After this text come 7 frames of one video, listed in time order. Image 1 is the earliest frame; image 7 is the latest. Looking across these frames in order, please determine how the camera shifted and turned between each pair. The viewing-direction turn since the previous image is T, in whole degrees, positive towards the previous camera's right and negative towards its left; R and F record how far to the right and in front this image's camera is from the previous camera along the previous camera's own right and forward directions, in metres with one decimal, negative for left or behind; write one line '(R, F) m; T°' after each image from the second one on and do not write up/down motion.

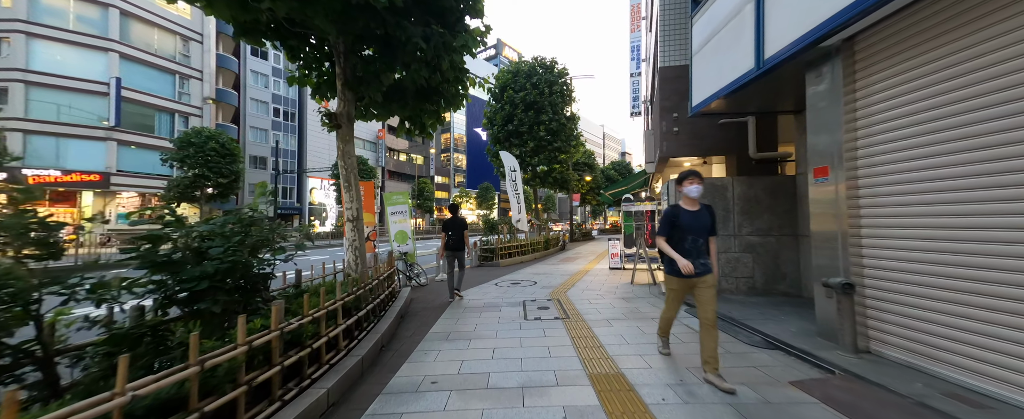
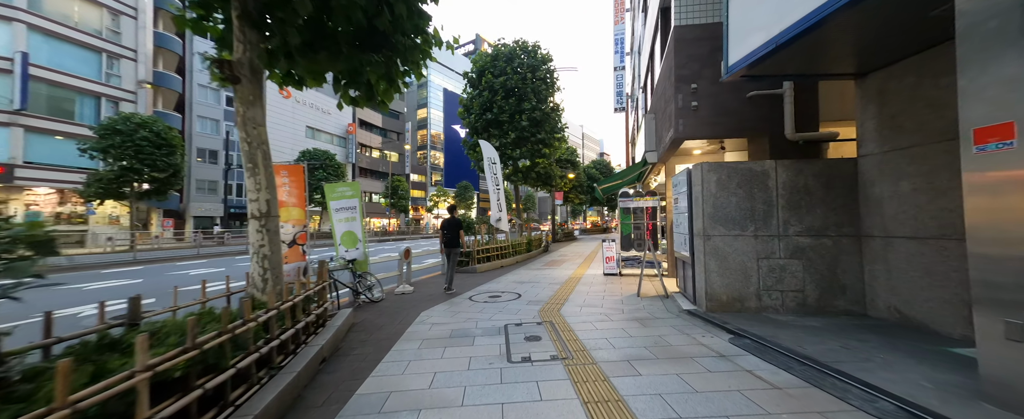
(0.0, +1.7) m; +4°
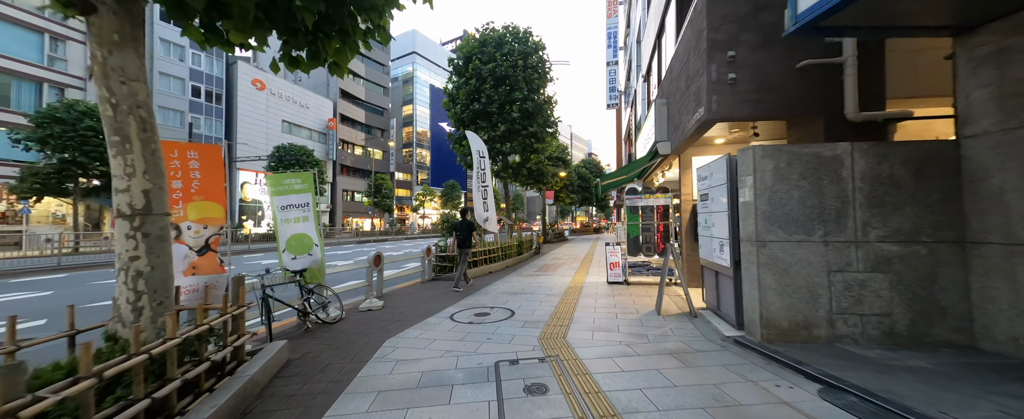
(-0.1, +1.3) m; +2°
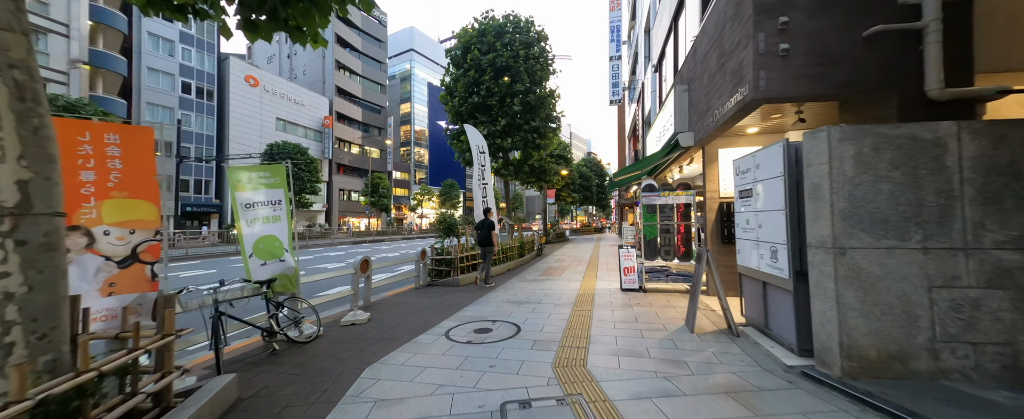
(-0.1, +0.8) m; 0°
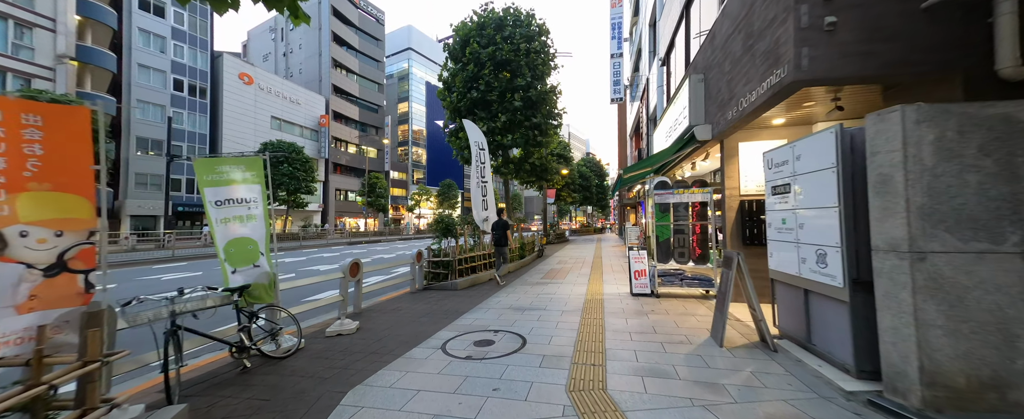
(-0.1, +0.5) m; 0°
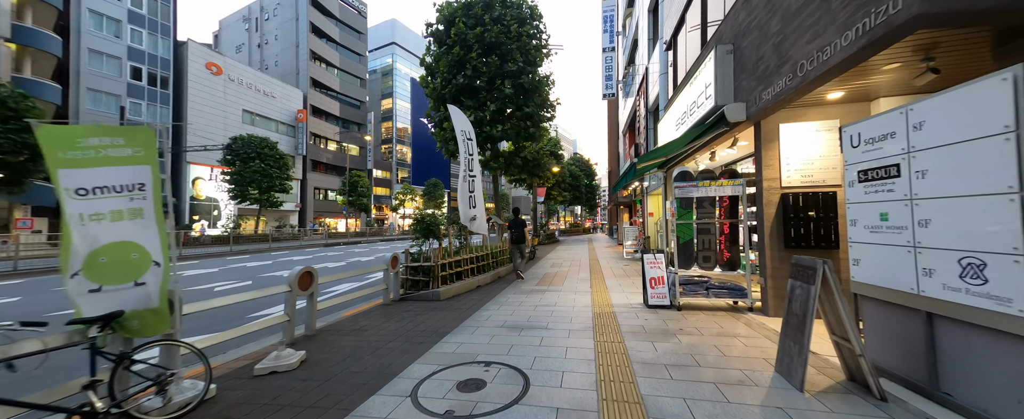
(-0.1, +1.2) m; +2°
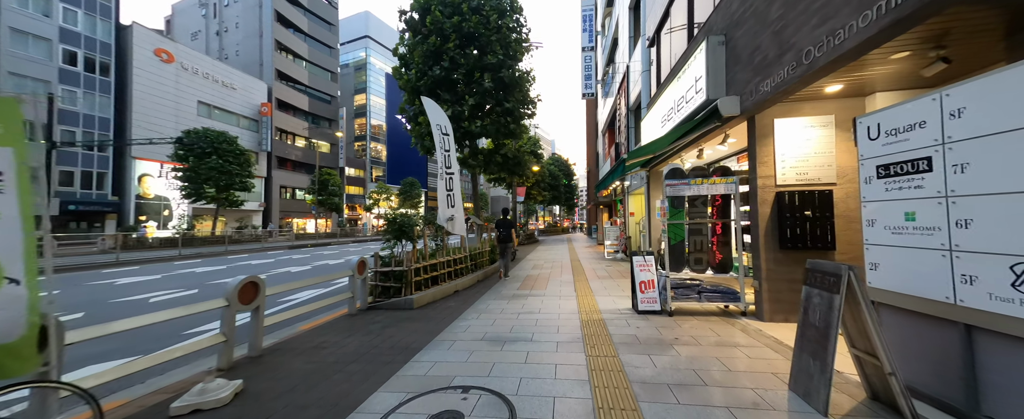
(0.0, +0.5) m; +4°
